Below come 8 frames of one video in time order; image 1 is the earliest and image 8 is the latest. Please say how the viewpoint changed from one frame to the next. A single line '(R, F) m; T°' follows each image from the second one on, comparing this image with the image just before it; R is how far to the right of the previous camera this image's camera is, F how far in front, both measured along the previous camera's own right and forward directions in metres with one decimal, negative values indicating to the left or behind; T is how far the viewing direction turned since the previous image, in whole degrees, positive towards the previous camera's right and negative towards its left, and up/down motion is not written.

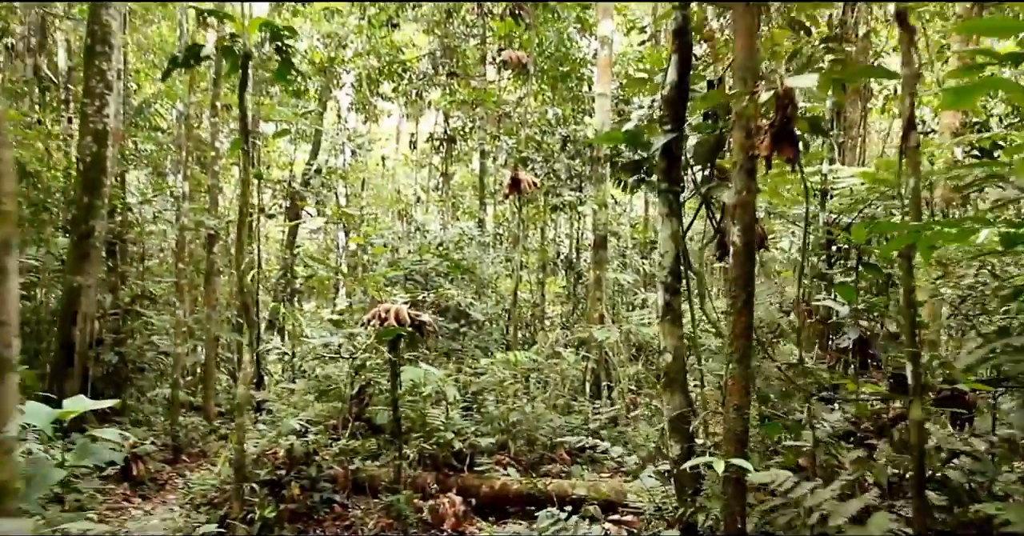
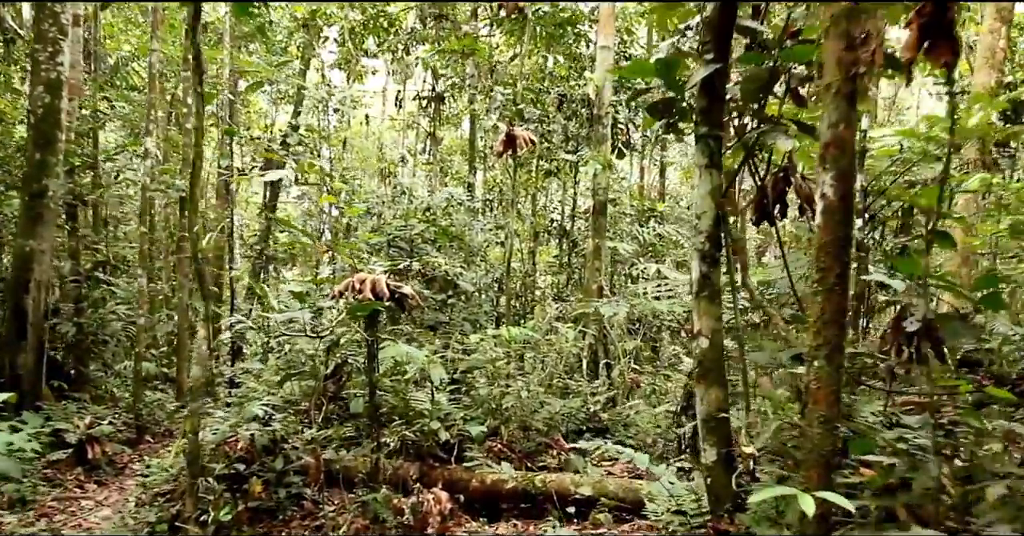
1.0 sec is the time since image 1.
(0.0, +0.4) m; +1°
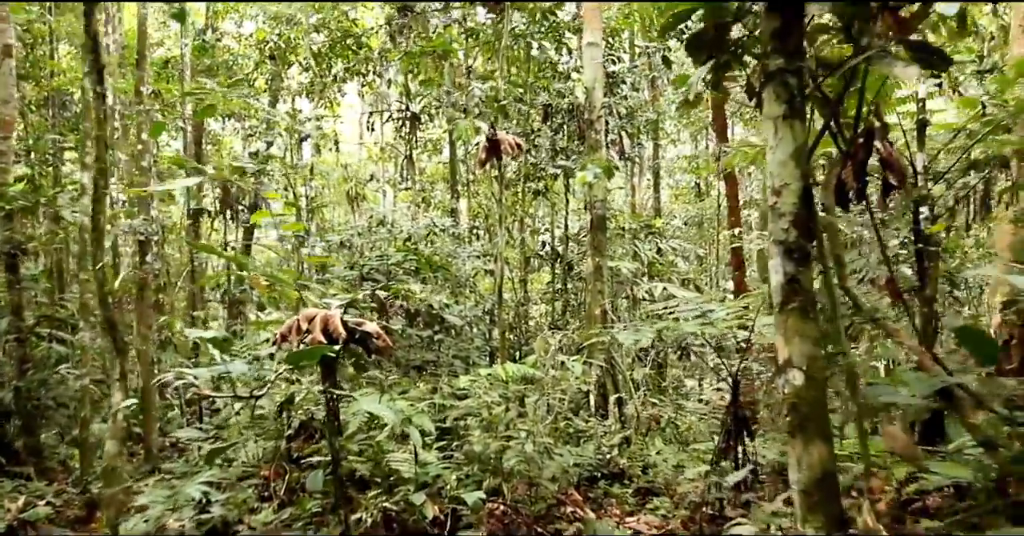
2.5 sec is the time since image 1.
(0.0, +0.5) m; +1°
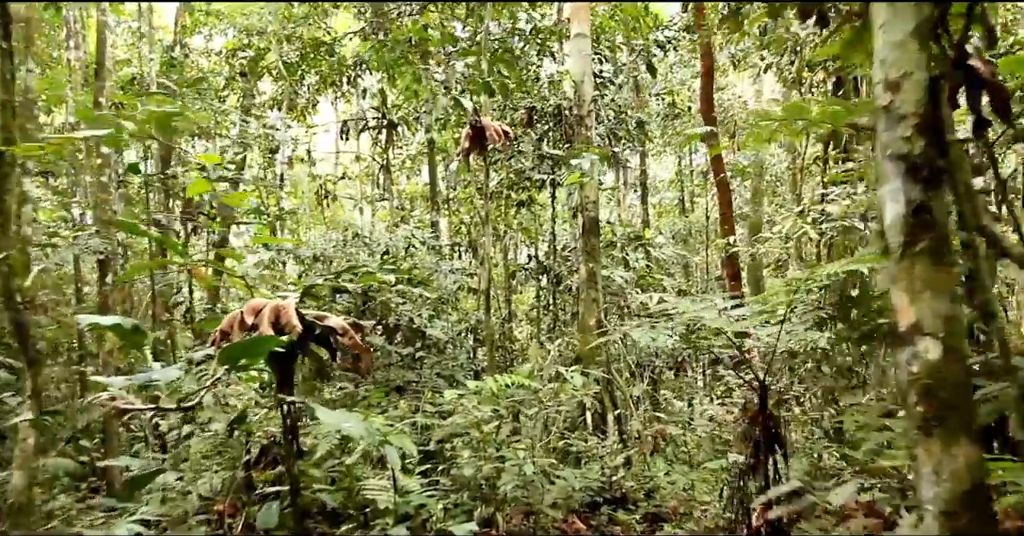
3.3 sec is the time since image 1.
(0.0, +0.3) m; +1°
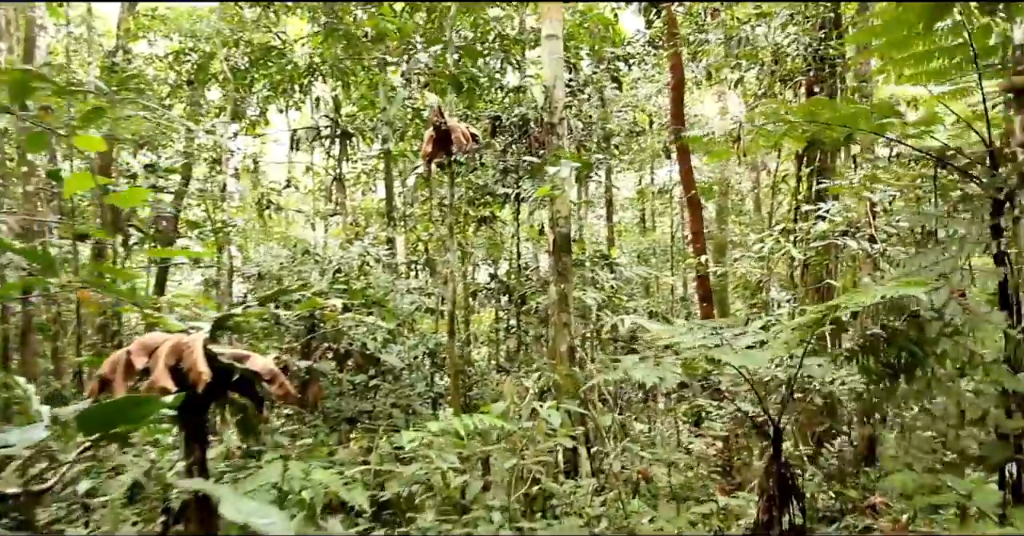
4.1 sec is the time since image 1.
(0.0, +0.3) m; +3°
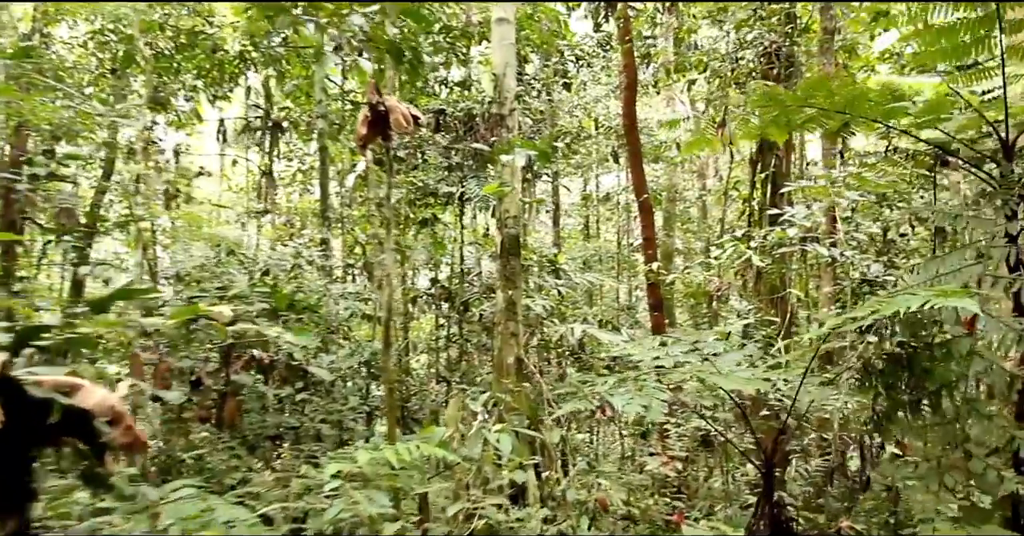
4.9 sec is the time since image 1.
(0.0, +0.3) m; +4°
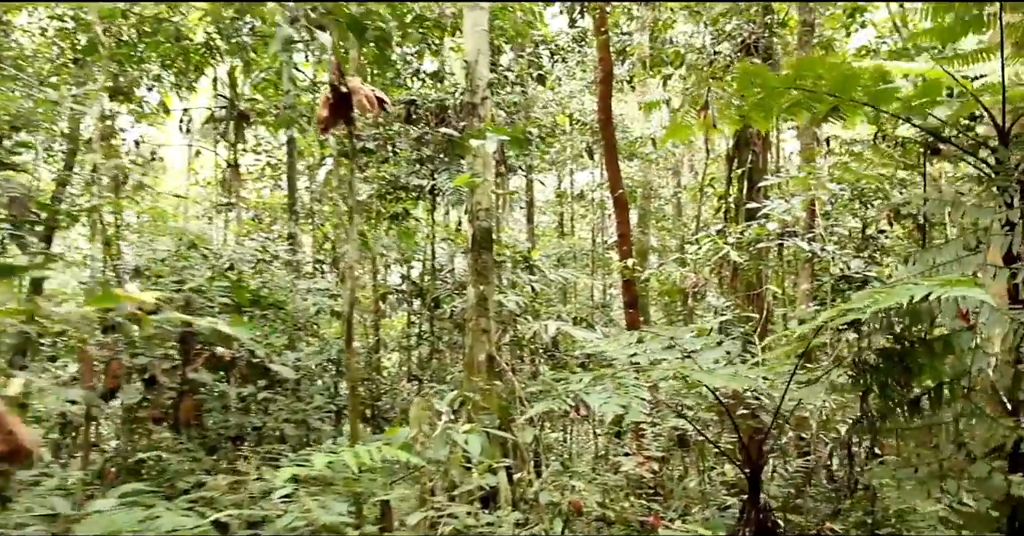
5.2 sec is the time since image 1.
(0.0, +0.1) m; +2°
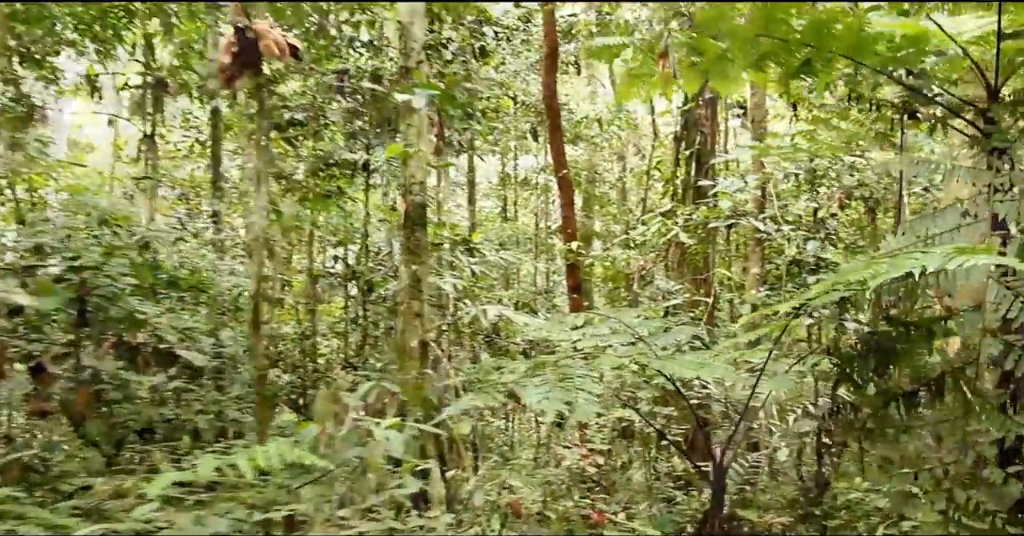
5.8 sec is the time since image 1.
(0.0, +0.2) m; +4°
